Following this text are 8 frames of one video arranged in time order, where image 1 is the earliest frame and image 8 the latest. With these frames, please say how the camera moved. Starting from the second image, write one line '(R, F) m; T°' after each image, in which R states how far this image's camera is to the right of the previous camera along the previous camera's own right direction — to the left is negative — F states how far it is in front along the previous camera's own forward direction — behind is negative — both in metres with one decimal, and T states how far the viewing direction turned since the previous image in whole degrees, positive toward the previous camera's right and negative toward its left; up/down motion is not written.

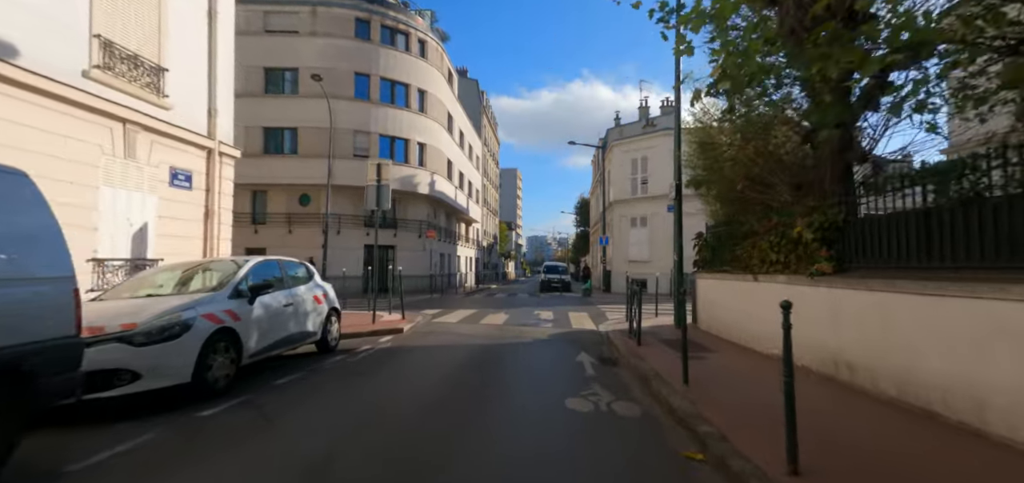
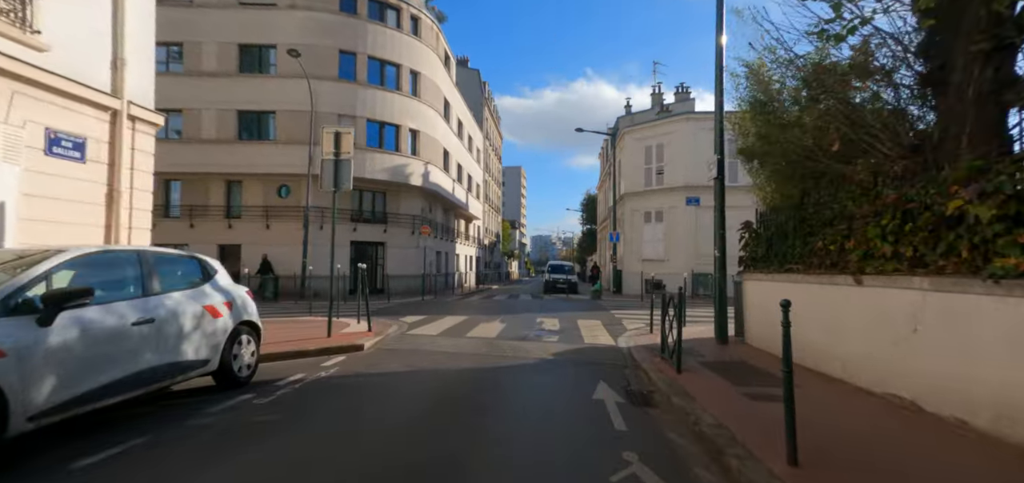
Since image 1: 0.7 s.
(+0.2, +2.6) m; -1°
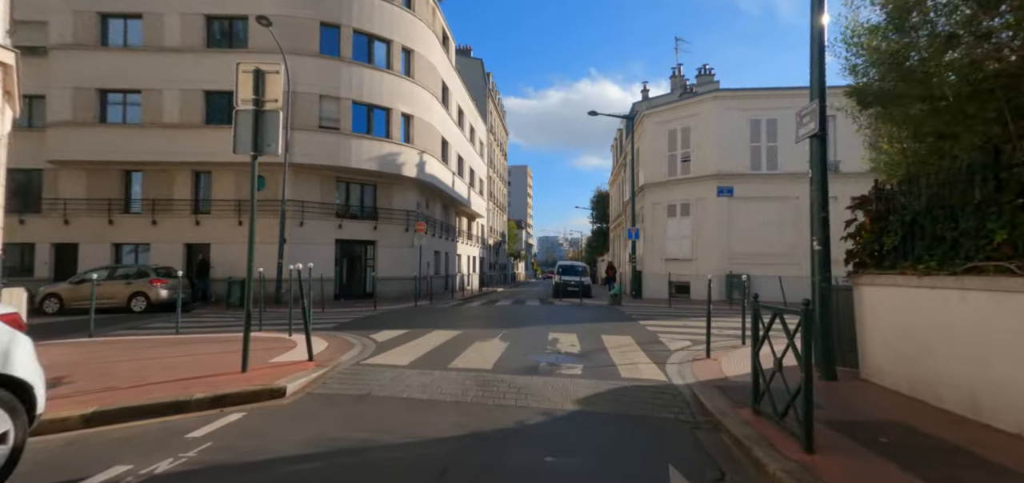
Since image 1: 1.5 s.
(0.0, +3.0) m; -1°
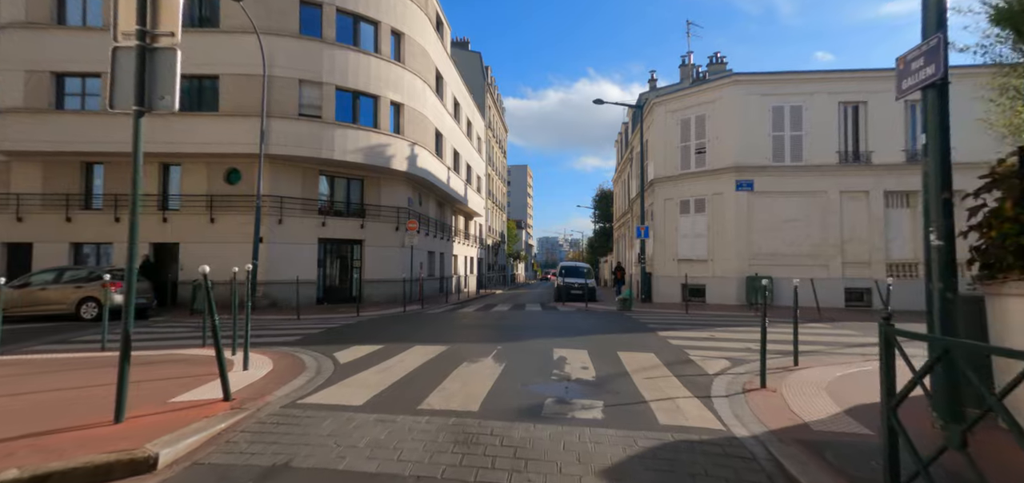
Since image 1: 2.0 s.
(+0.1, +1.9) m; 0°
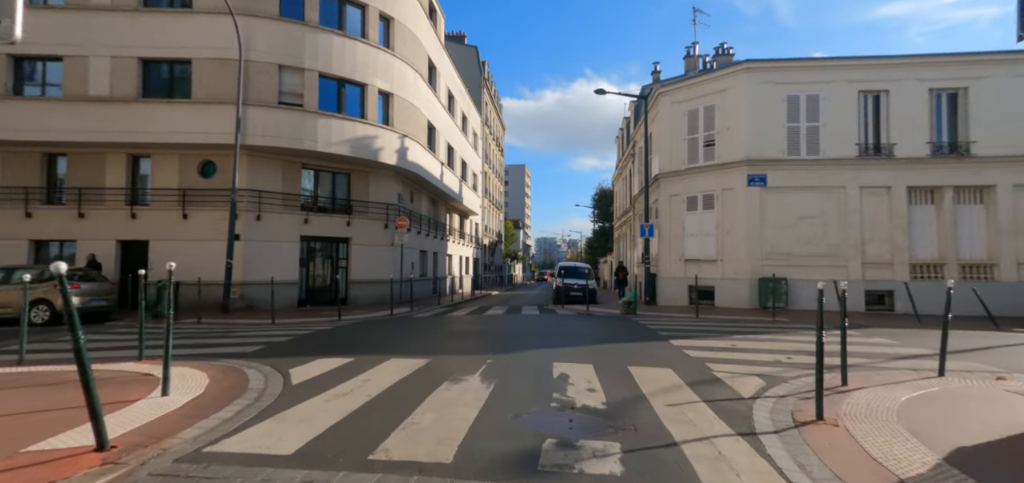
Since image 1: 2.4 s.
(+0.1, +1.3) m; 0°
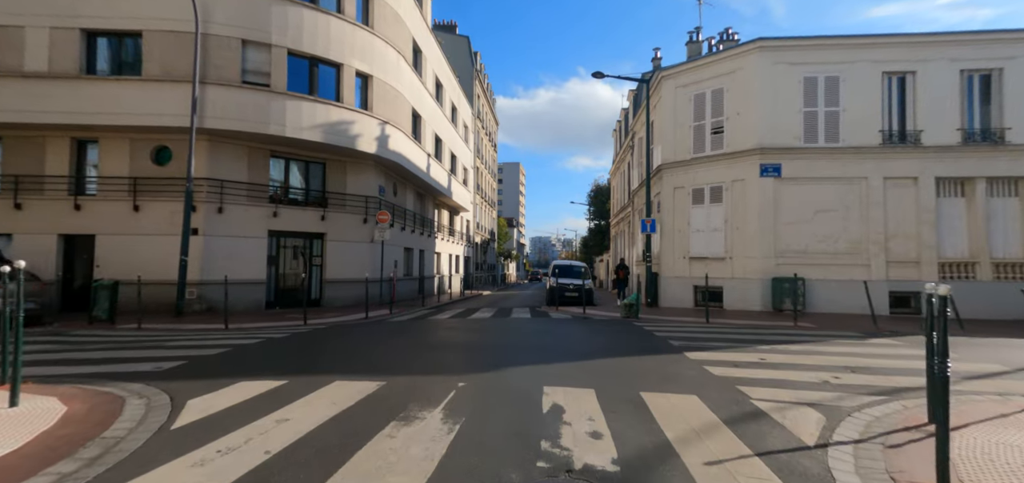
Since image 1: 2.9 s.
(+0.2, +1.7) m; +1°
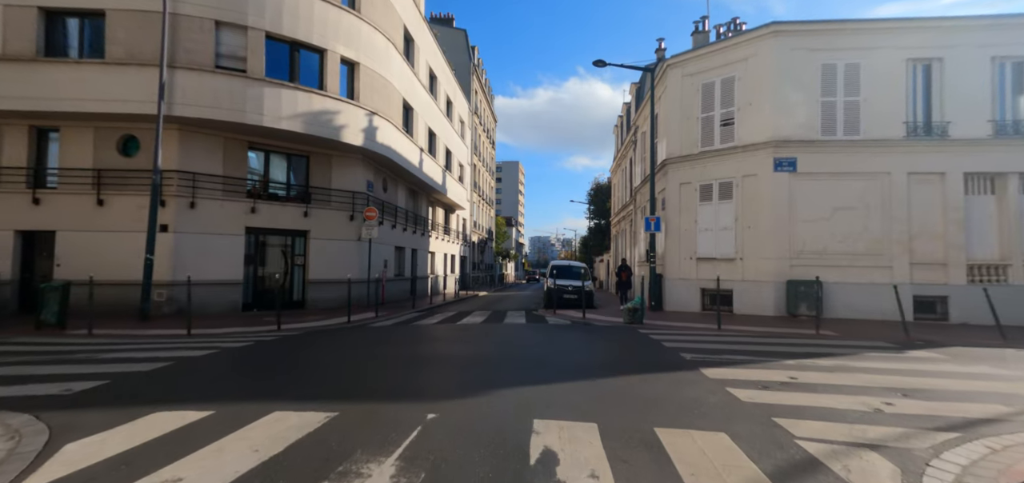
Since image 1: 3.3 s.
(+0.2, +1.2) m; 0°
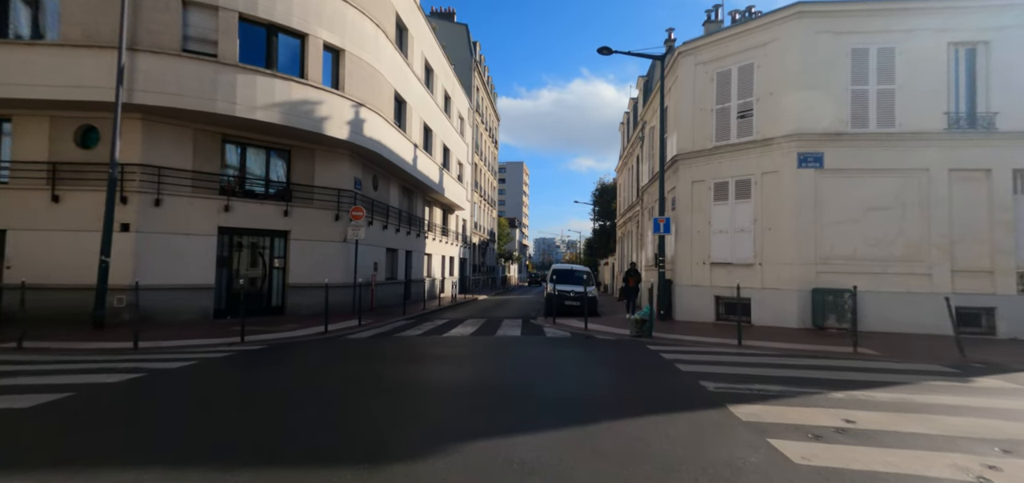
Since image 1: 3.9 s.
(+0.3, +1.4) m; -1°
